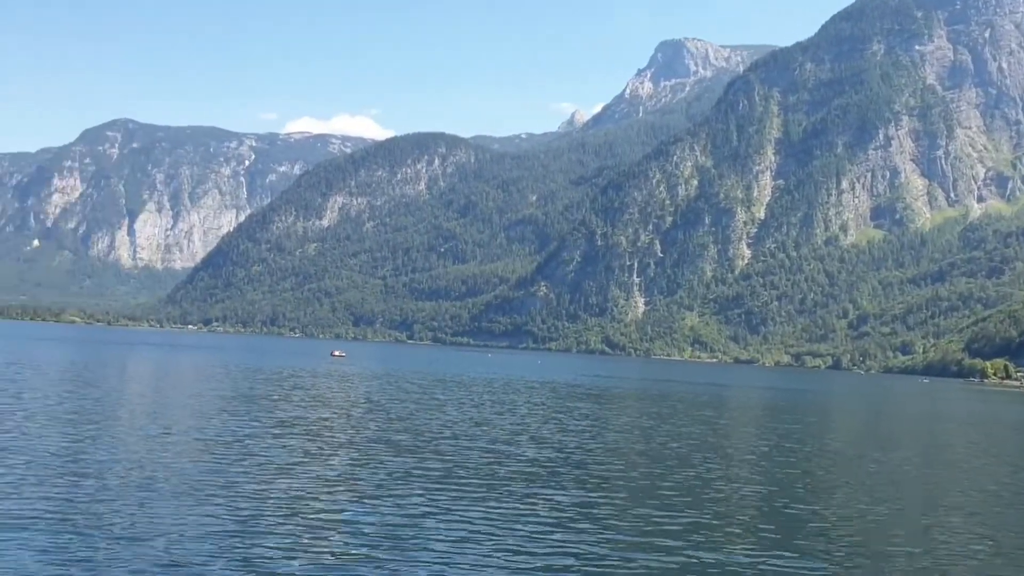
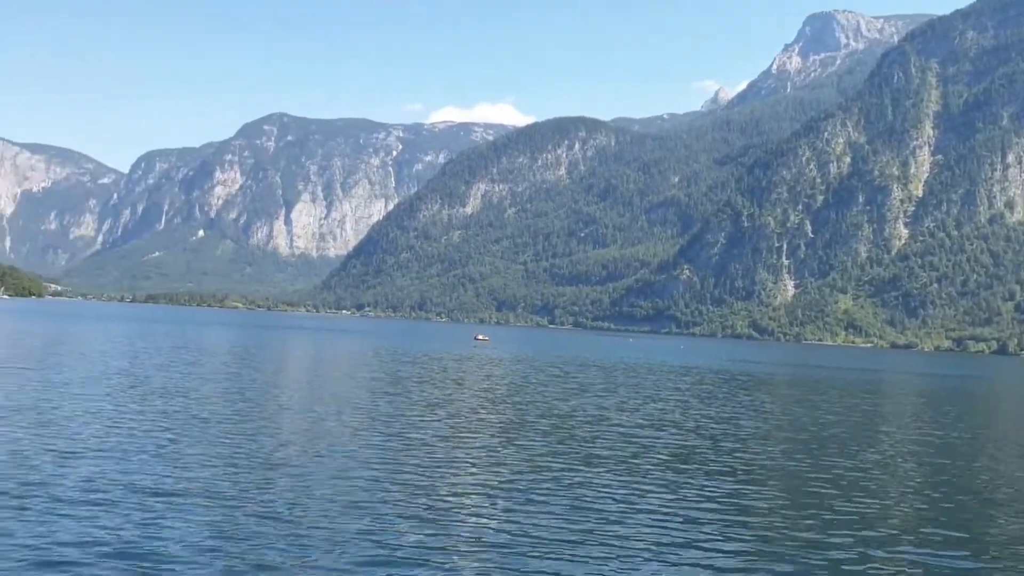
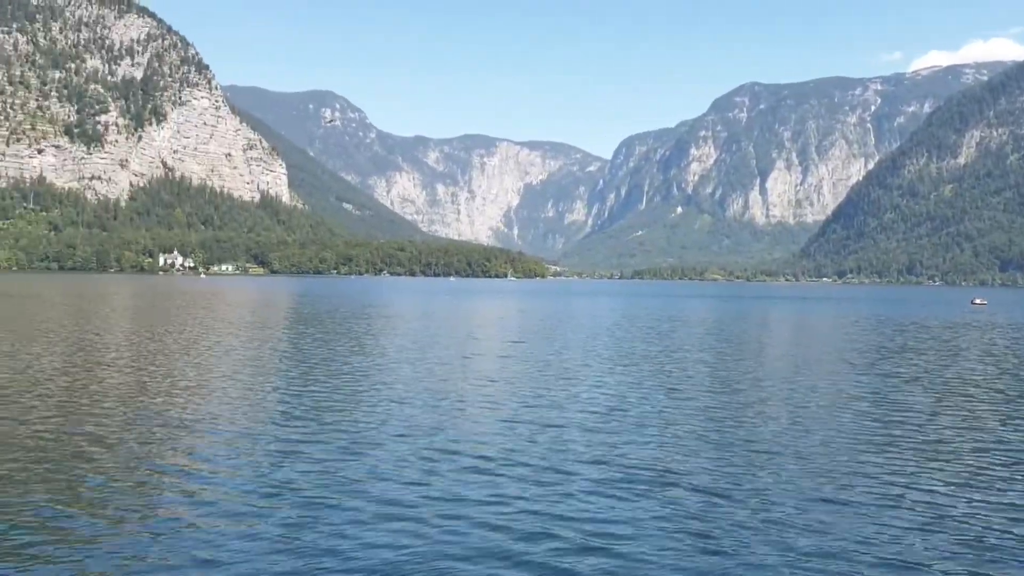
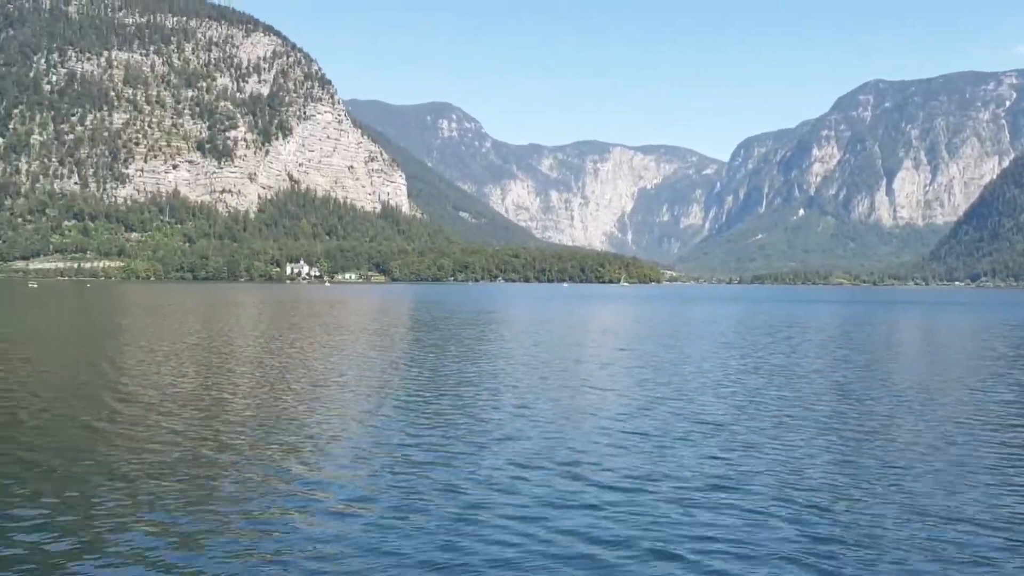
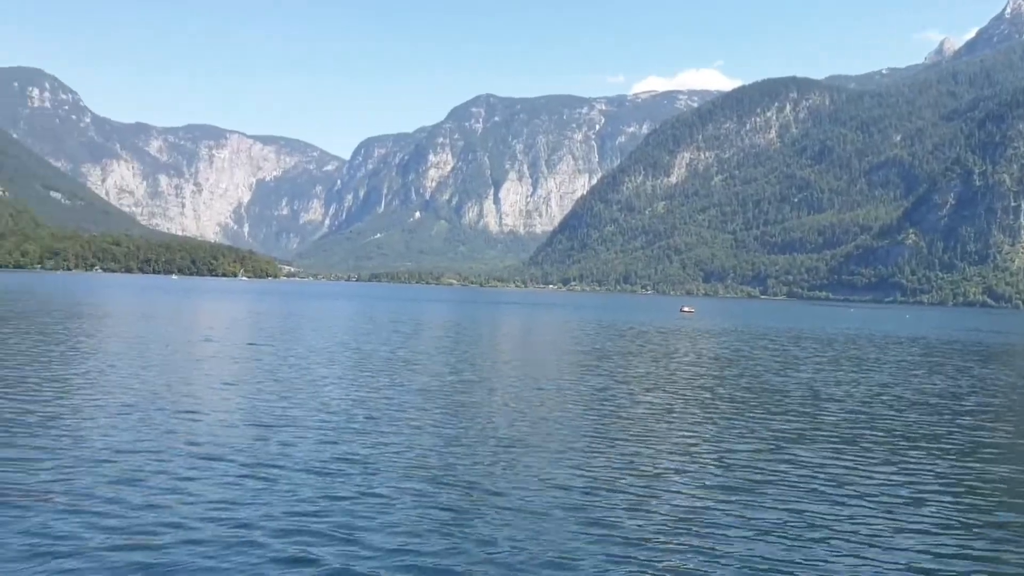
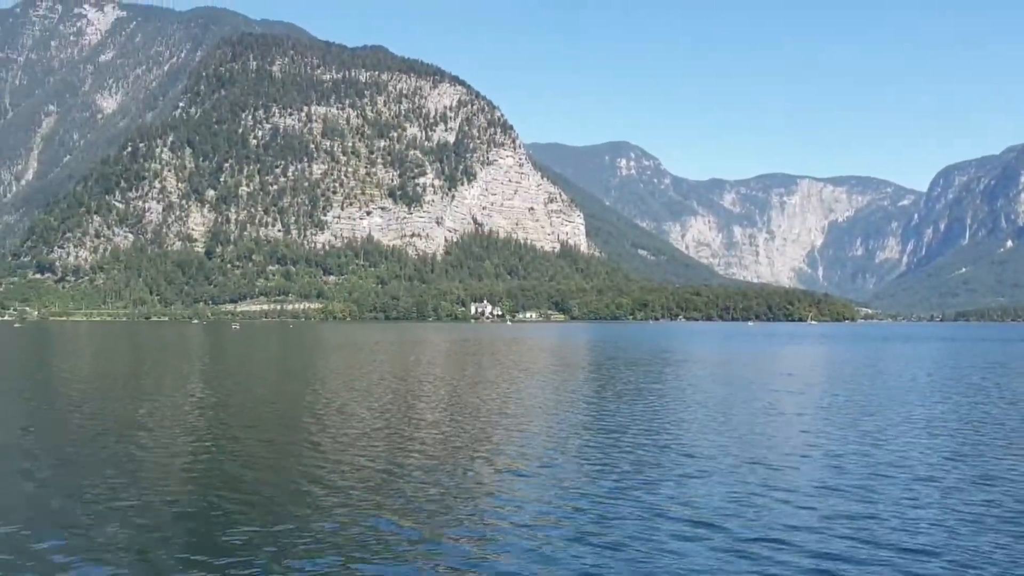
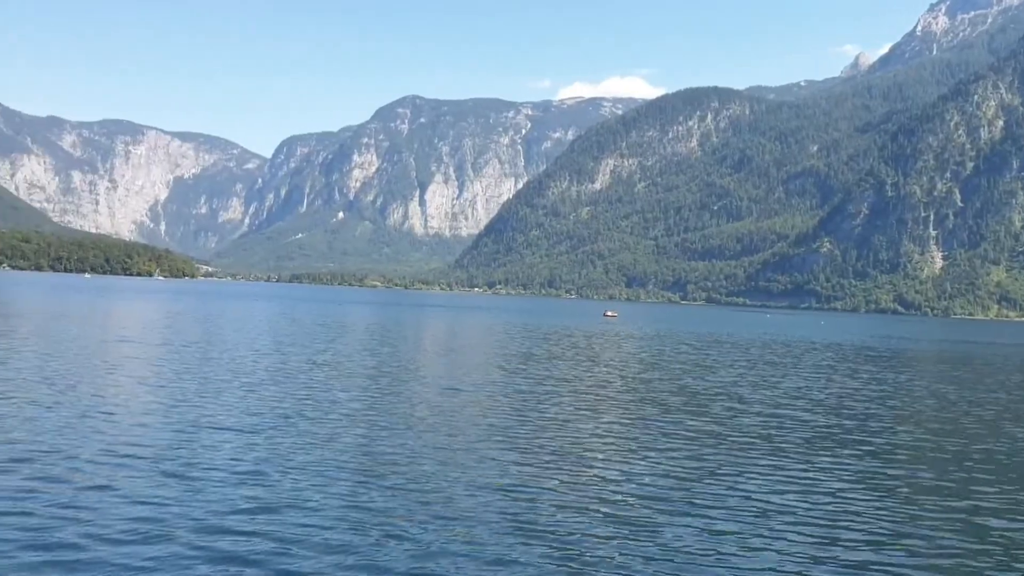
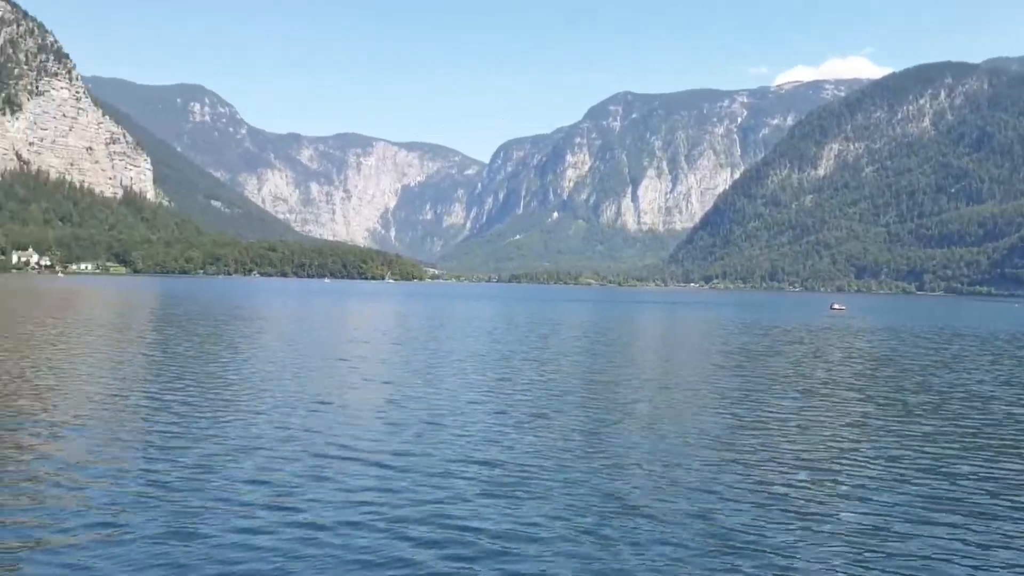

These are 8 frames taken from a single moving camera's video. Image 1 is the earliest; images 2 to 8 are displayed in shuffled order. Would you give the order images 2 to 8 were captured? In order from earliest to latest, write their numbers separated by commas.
2, 7, 5, 8, 3, 4, 6
